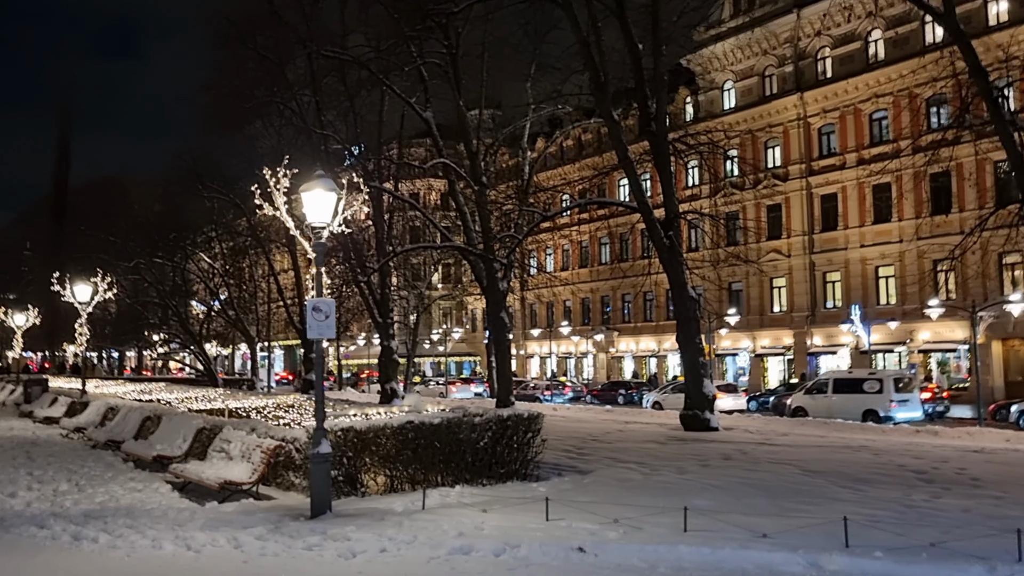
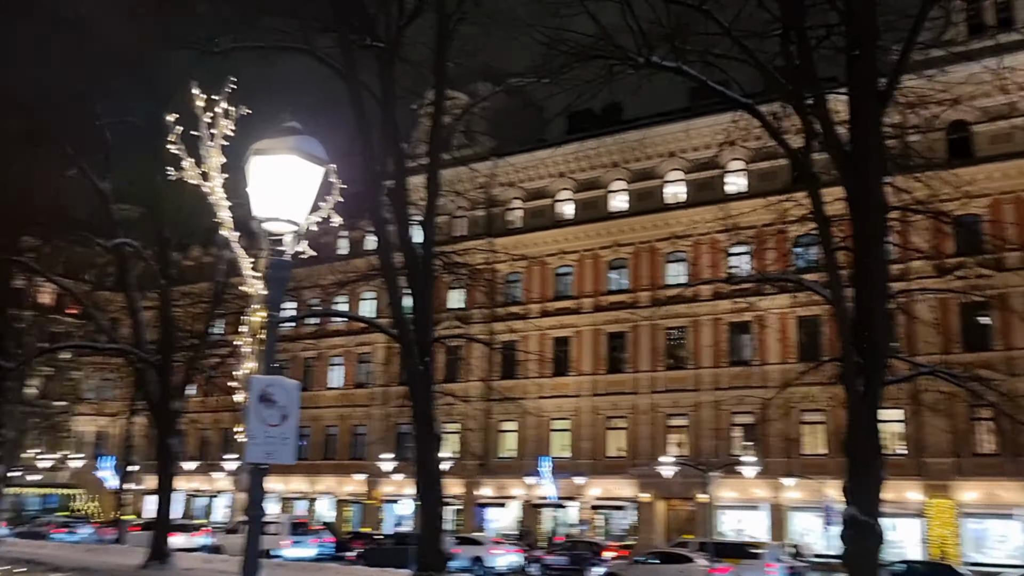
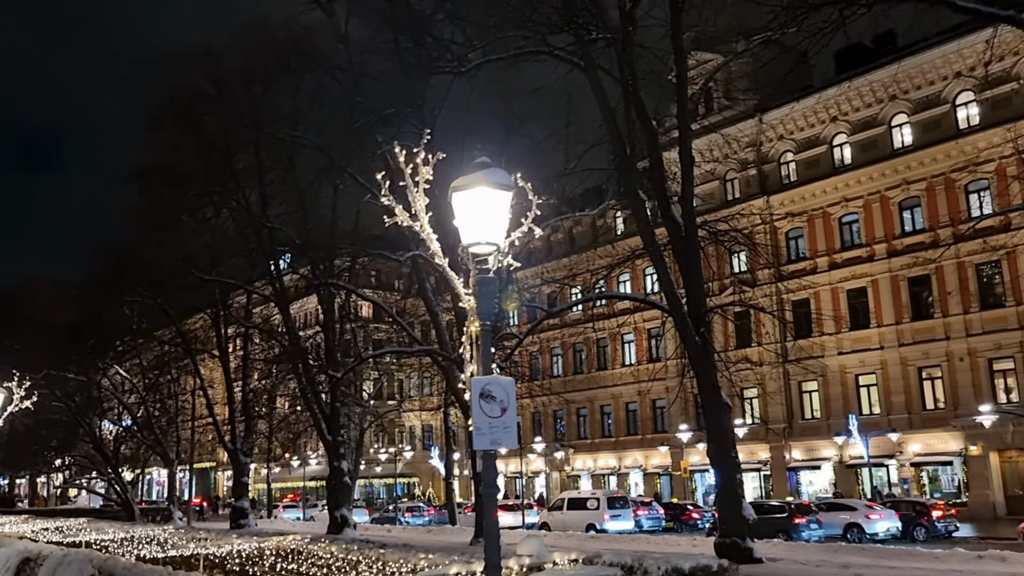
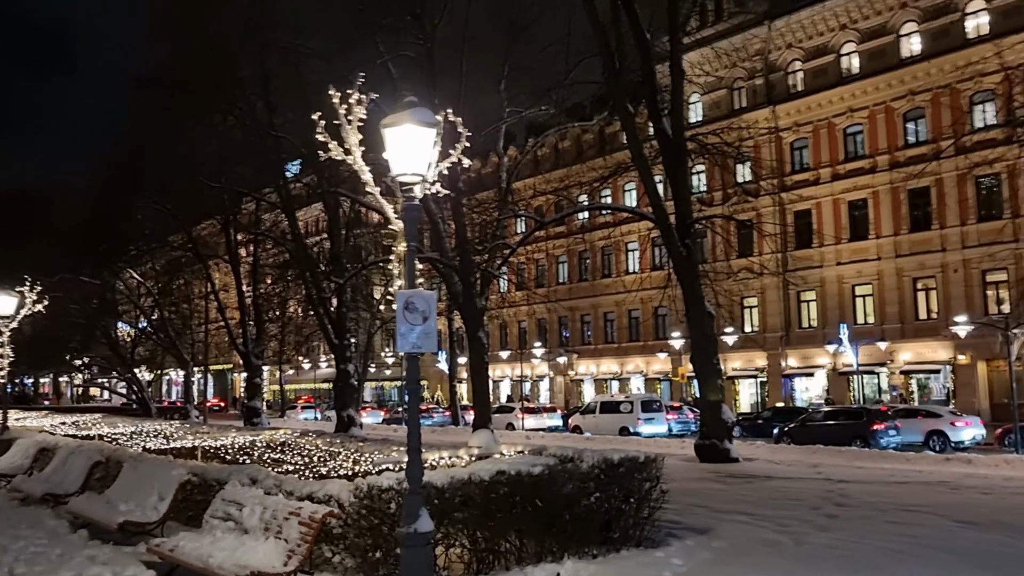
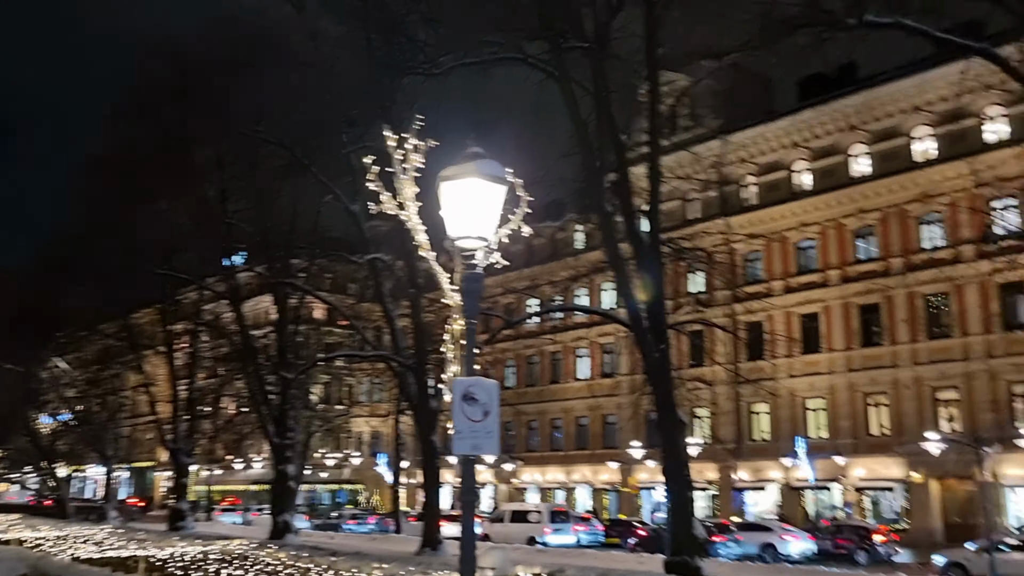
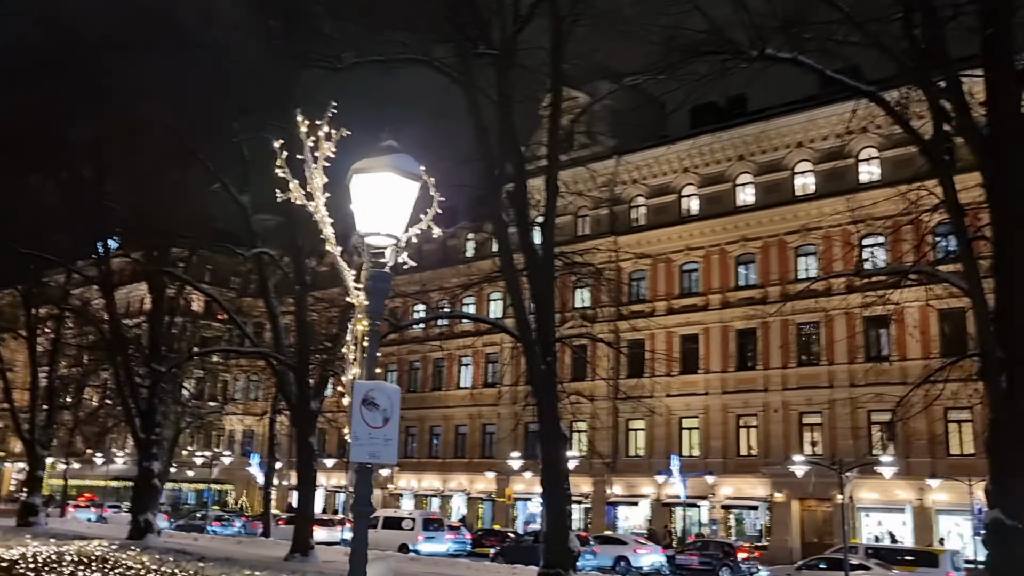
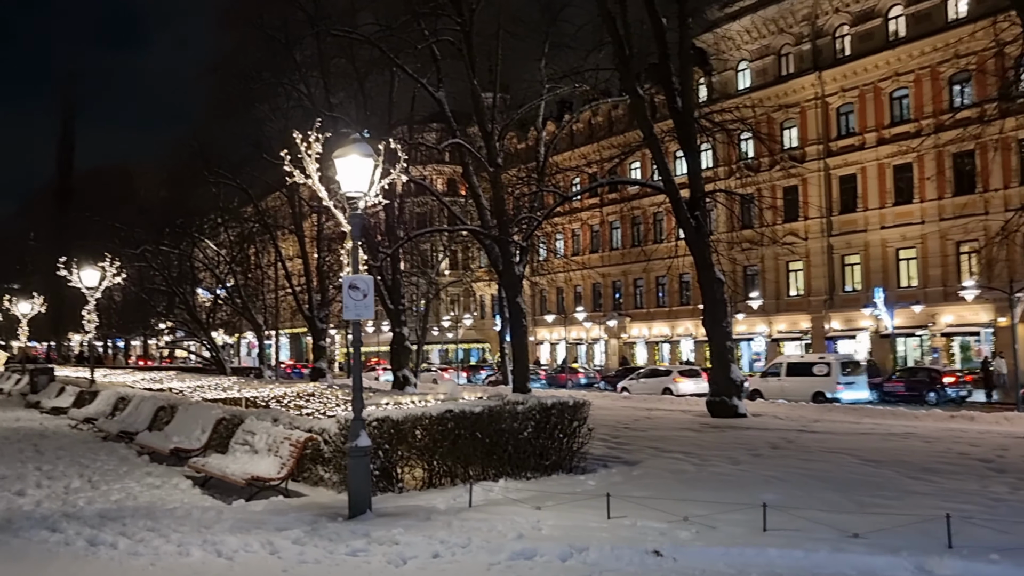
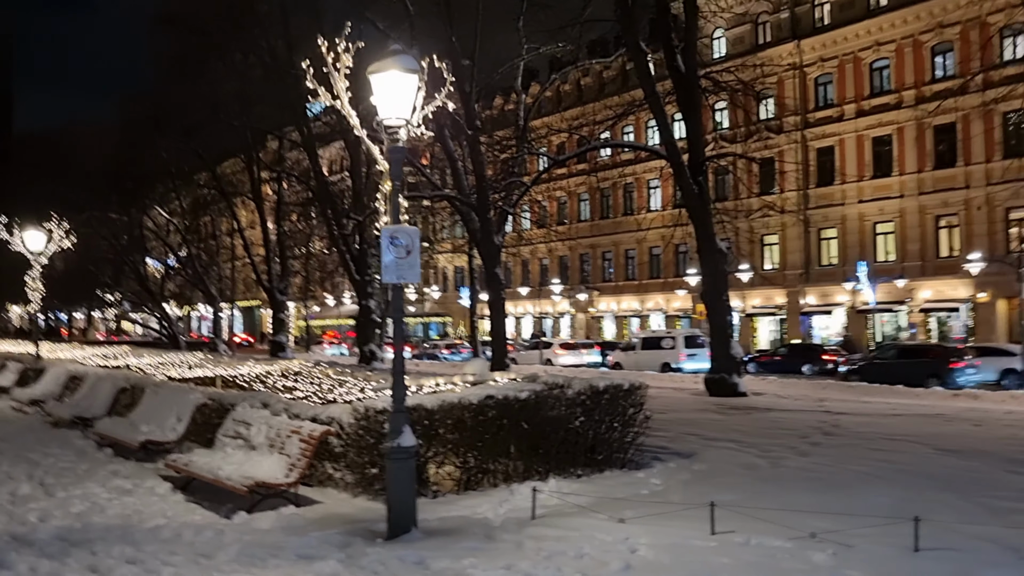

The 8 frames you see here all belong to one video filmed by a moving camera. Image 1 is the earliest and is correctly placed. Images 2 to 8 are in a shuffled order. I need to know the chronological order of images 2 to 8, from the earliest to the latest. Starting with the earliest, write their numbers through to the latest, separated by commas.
7, 8, 4, 3, 5, 6, 2
